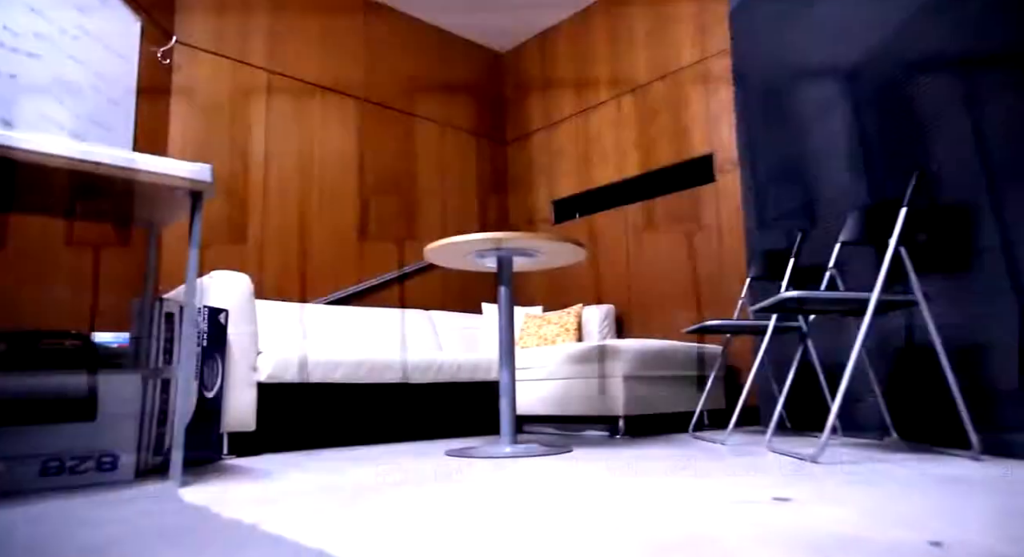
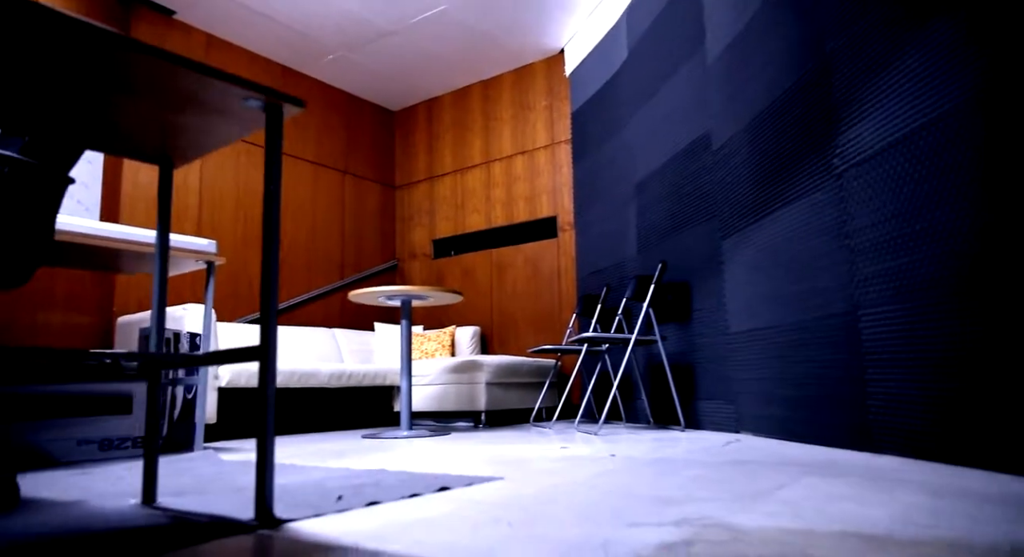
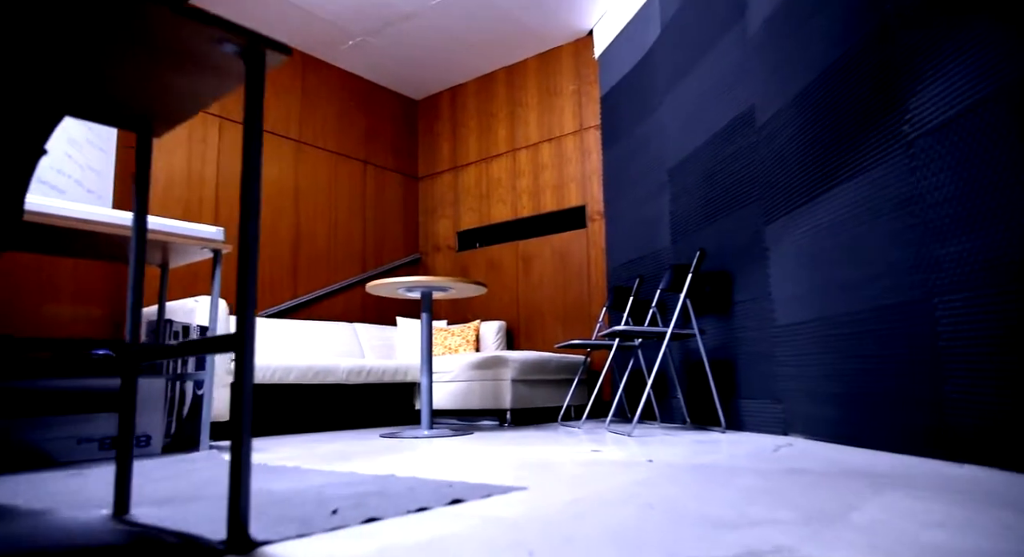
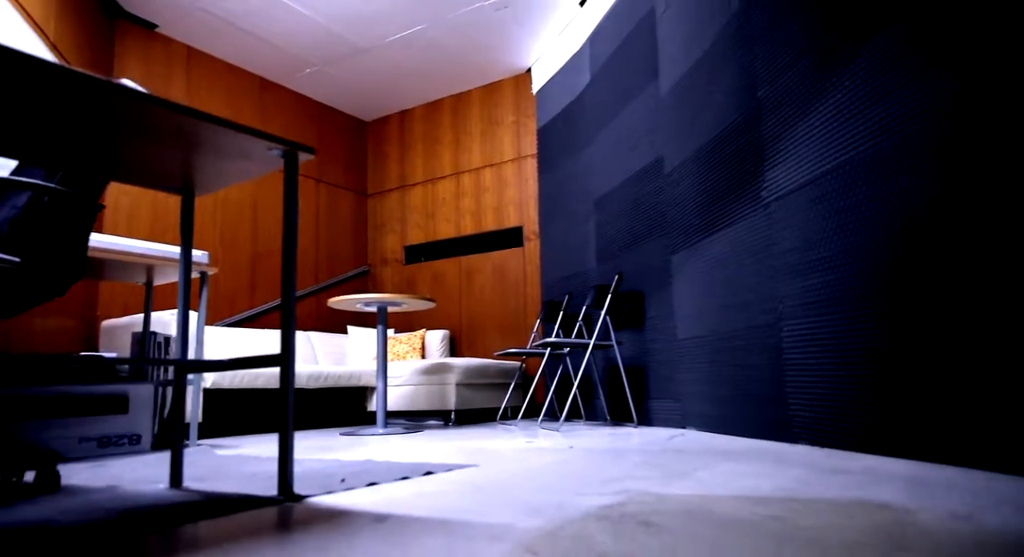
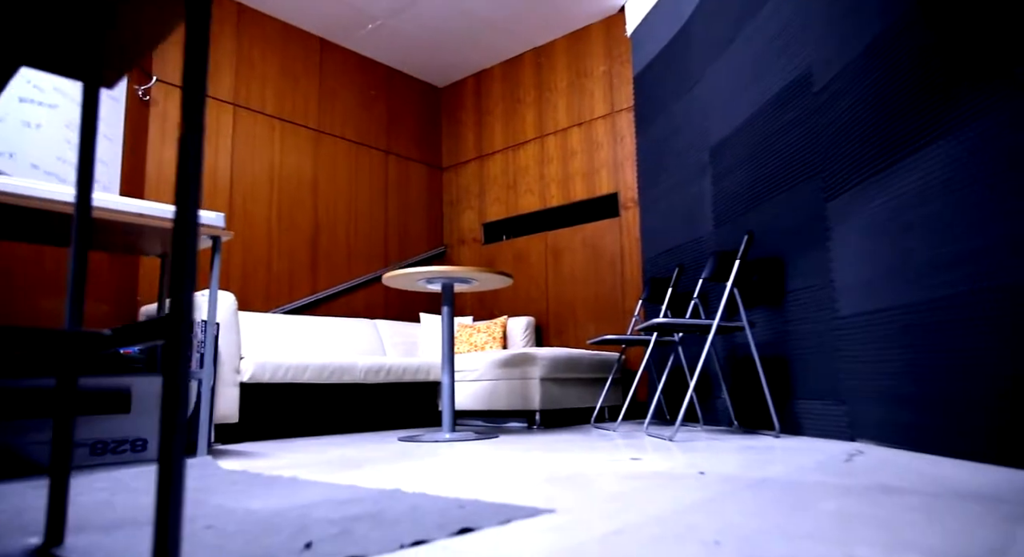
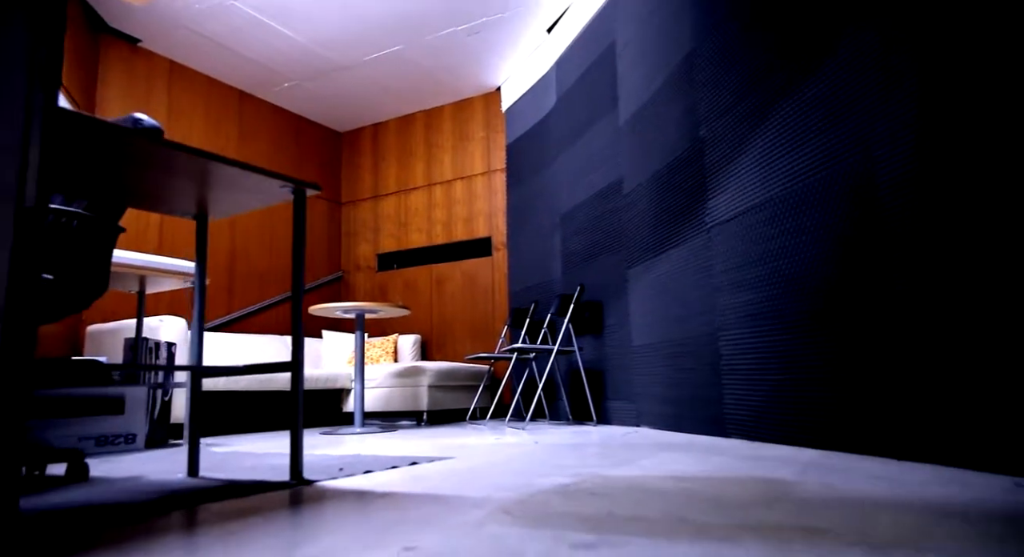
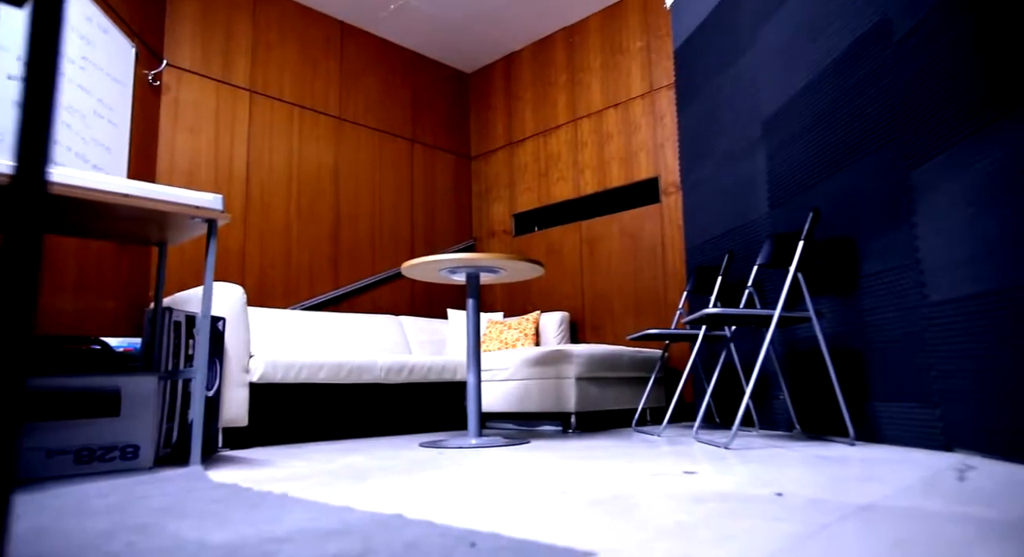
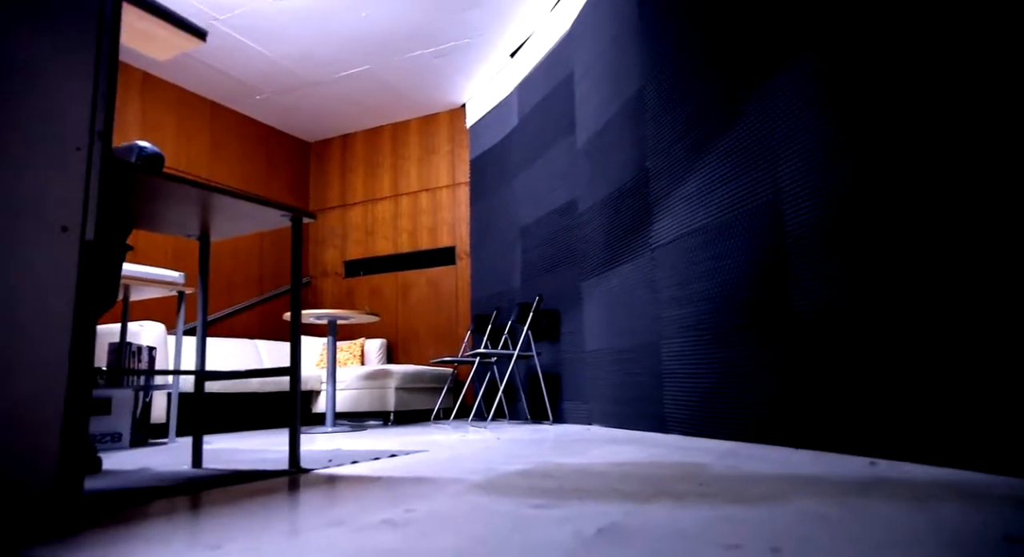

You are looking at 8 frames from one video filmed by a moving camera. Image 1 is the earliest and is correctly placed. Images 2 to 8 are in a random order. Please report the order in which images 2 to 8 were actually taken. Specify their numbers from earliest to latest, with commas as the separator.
7, 5, 3, 2, 4, 6, 8
